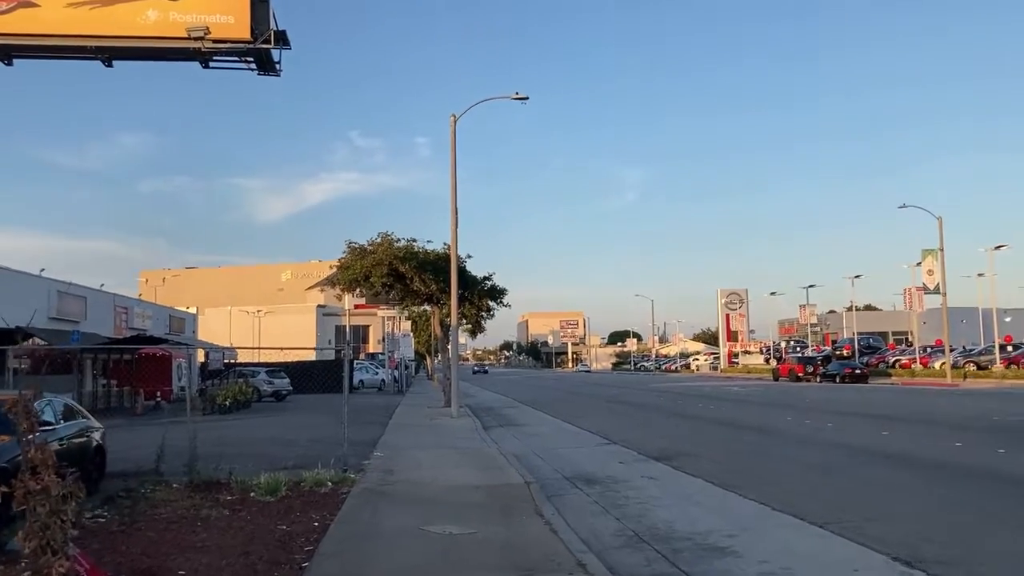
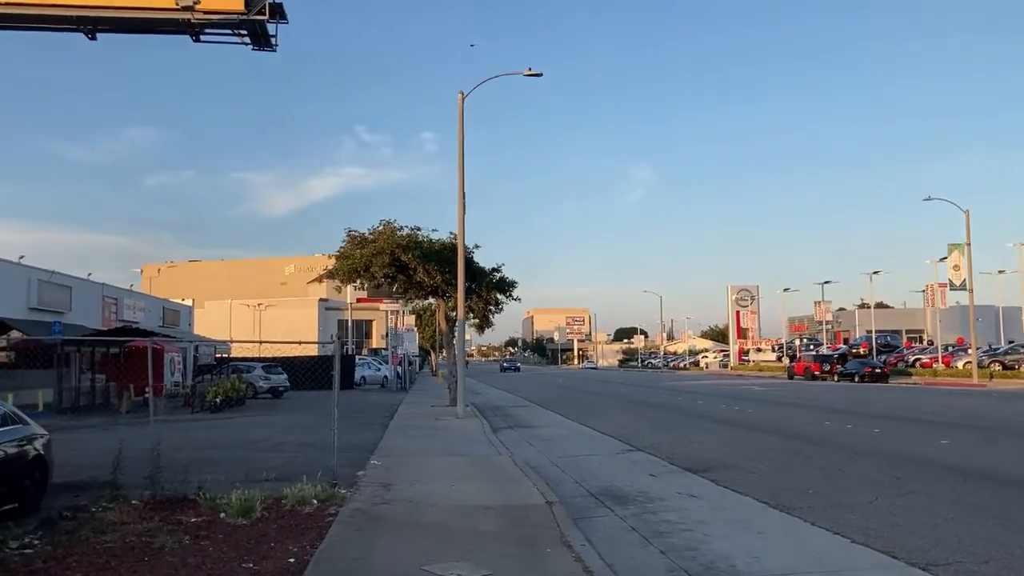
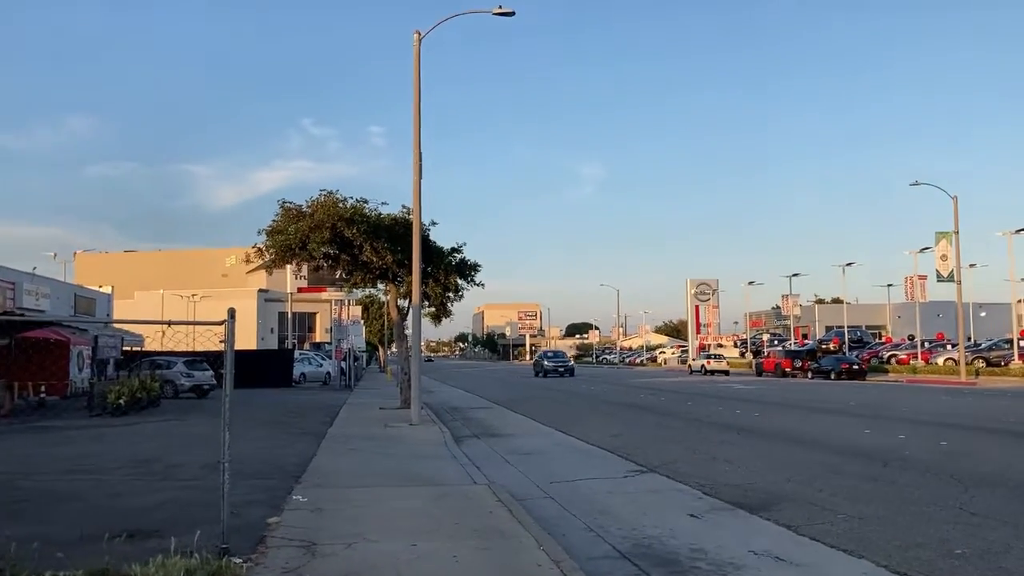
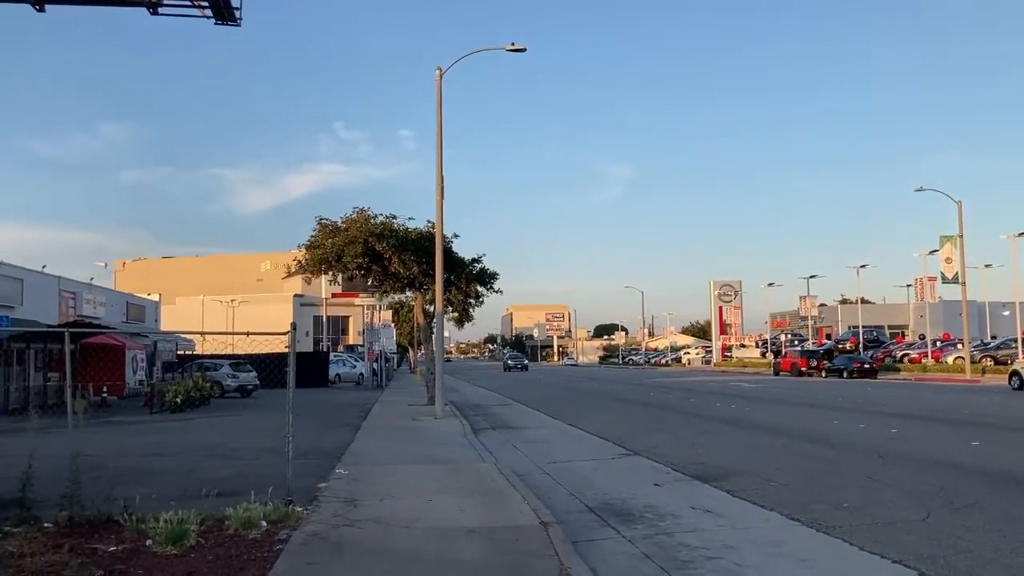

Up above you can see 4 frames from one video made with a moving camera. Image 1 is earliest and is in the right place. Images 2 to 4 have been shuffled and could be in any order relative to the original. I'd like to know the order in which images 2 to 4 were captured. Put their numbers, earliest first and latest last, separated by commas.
2, 4, 3
